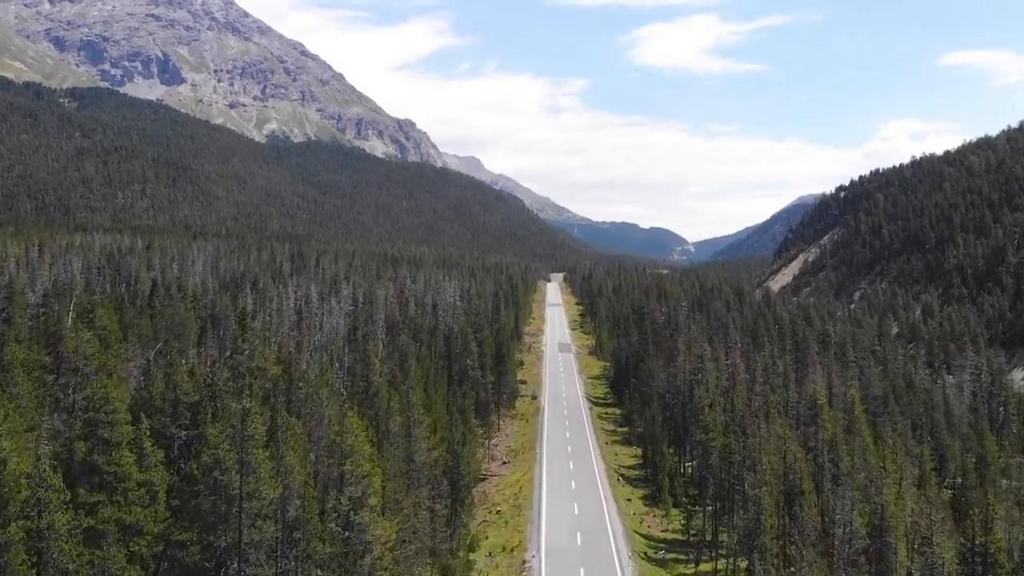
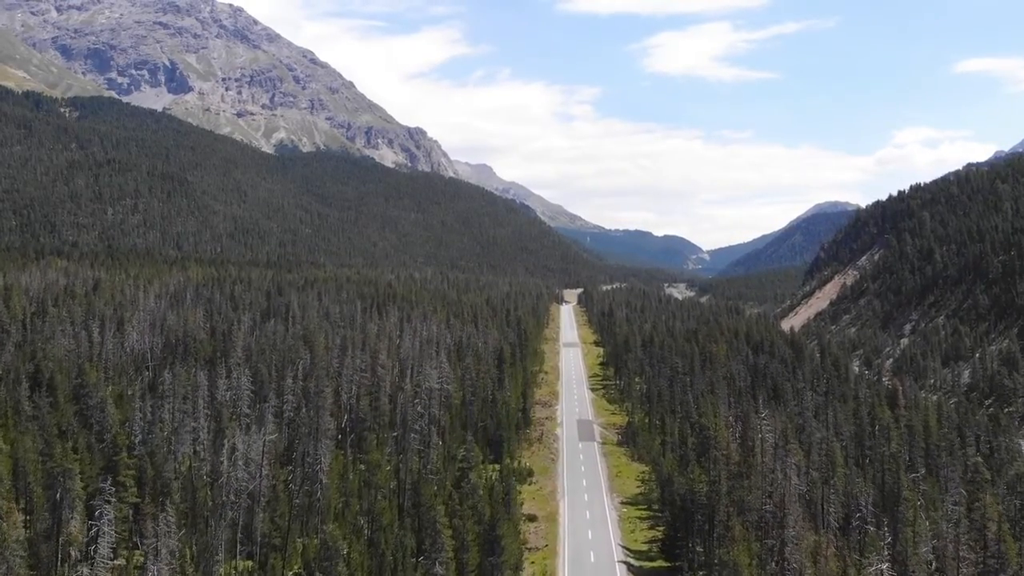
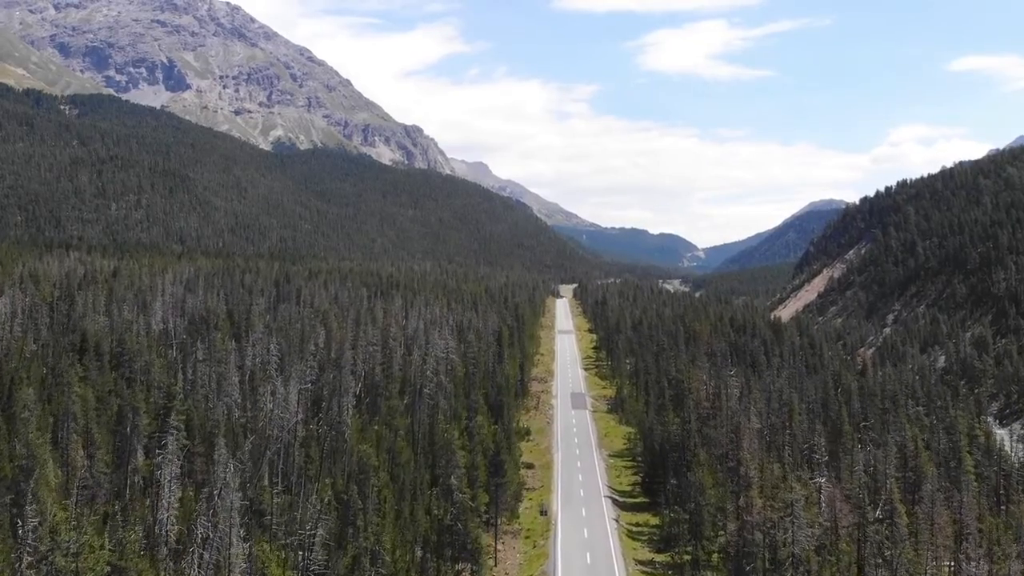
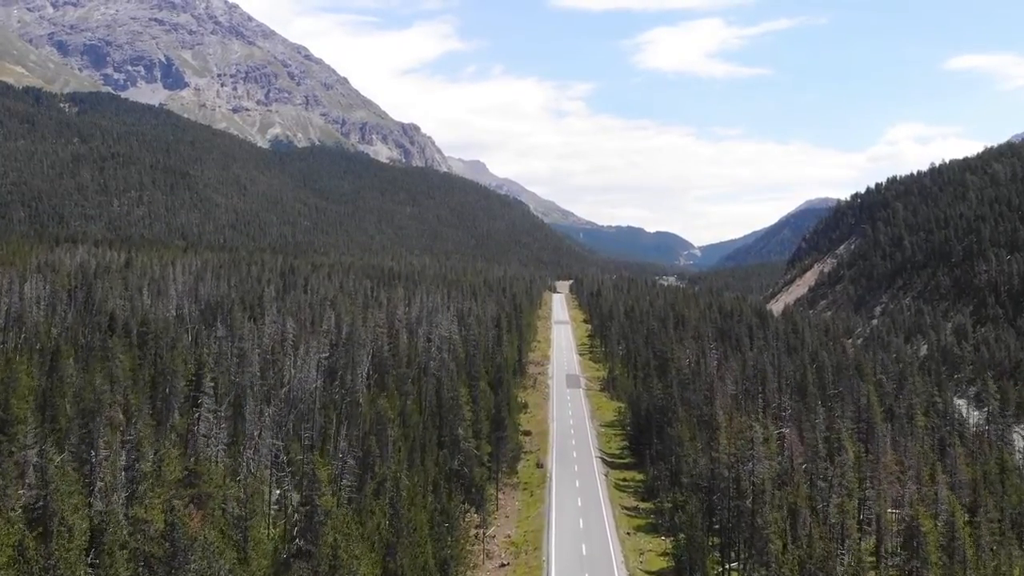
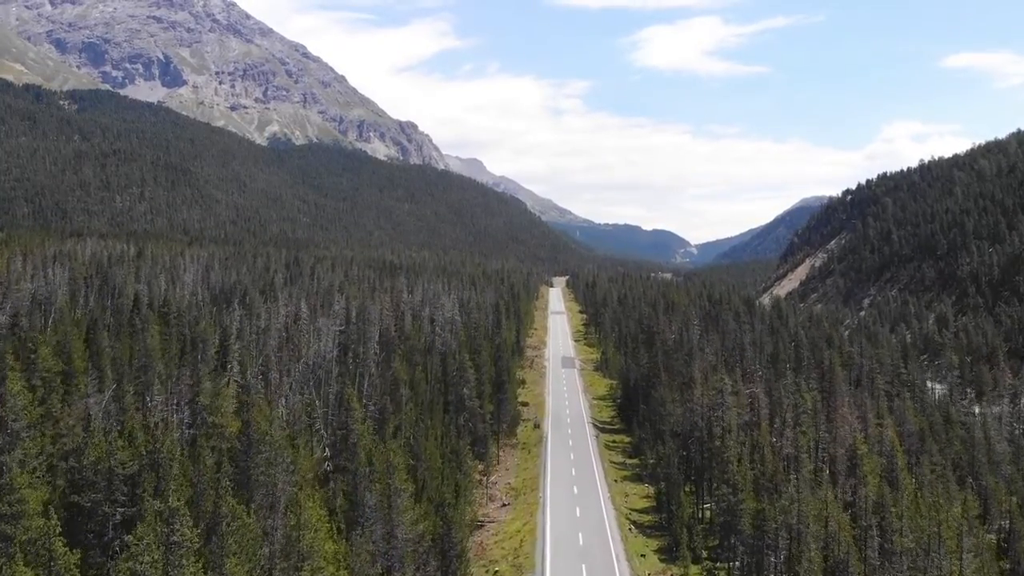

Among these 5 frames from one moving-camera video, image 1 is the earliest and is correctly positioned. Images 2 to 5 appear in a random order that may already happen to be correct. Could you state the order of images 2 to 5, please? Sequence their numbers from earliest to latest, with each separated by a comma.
5, 4, 3, 2
